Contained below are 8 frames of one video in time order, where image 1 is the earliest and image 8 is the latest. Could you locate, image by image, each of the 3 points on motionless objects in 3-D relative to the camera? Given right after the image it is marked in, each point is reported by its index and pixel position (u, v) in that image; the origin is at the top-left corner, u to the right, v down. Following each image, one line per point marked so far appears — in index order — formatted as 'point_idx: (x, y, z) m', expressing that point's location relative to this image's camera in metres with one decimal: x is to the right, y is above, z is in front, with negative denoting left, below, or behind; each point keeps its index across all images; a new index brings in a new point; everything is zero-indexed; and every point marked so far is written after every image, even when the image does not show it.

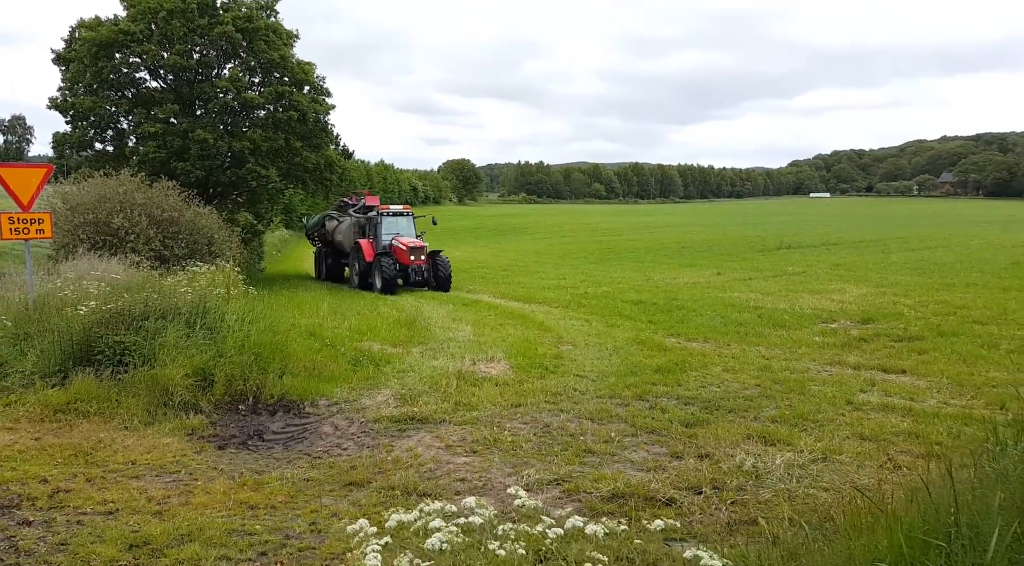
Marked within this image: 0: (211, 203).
0: (-5.9, +1.6, +18.1) m
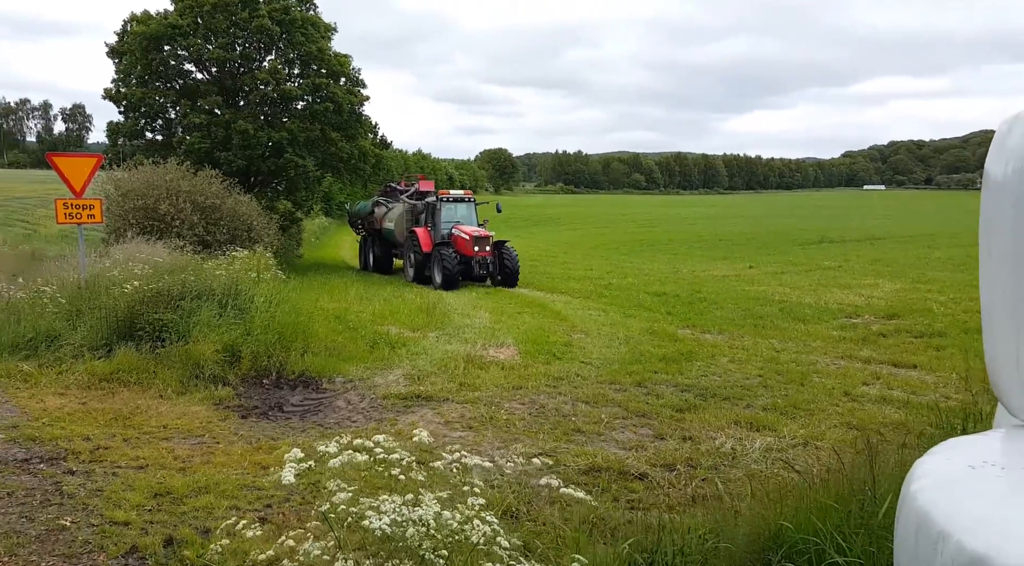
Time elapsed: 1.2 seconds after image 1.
0: (-5.3, +1.9, +19.0) m
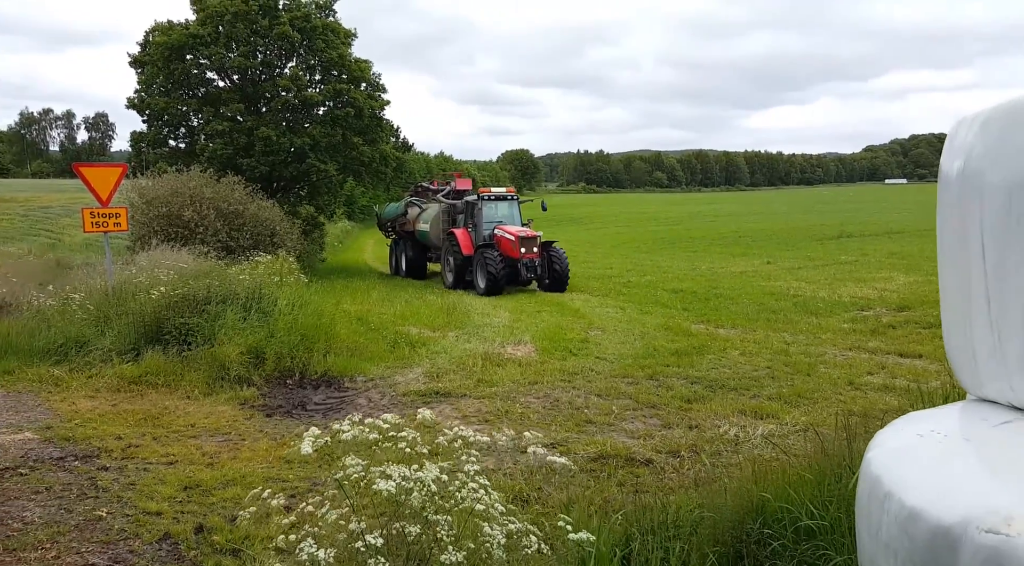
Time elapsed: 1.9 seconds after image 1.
0: (-5.0, +1.8, +19.3) m
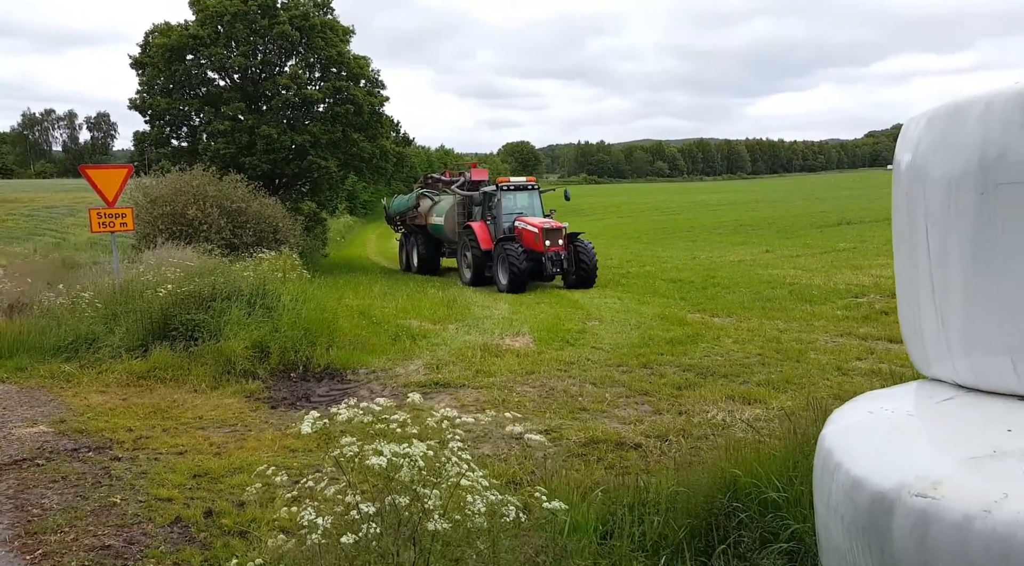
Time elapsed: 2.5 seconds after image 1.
0: (-5.0, +1.9, +19.6) m
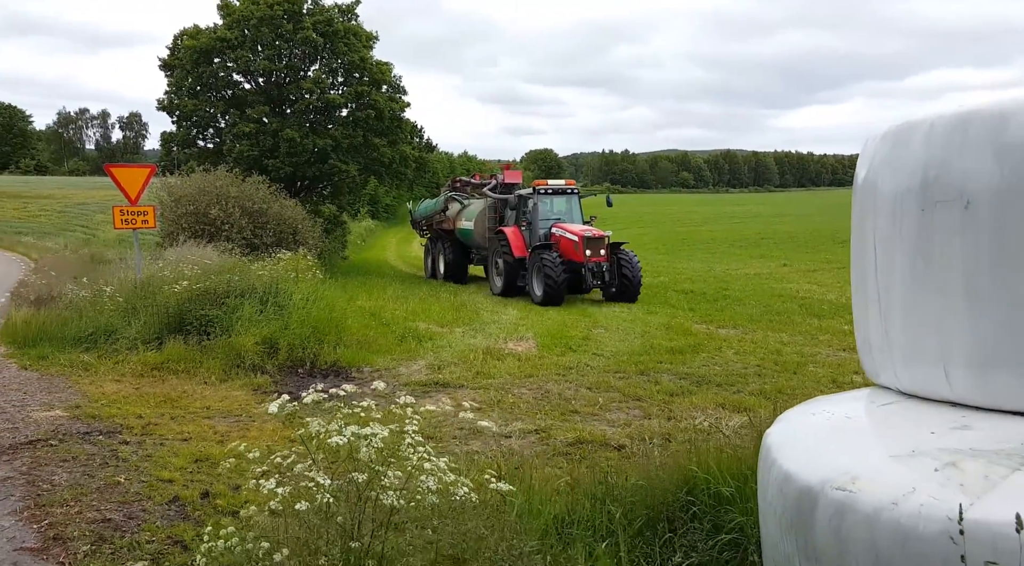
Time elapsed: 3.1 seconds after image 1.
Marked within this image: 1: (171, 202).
0: (-4.6, +1.9, +20.0) m
1: (-5.6, +1.3, +15.3) m
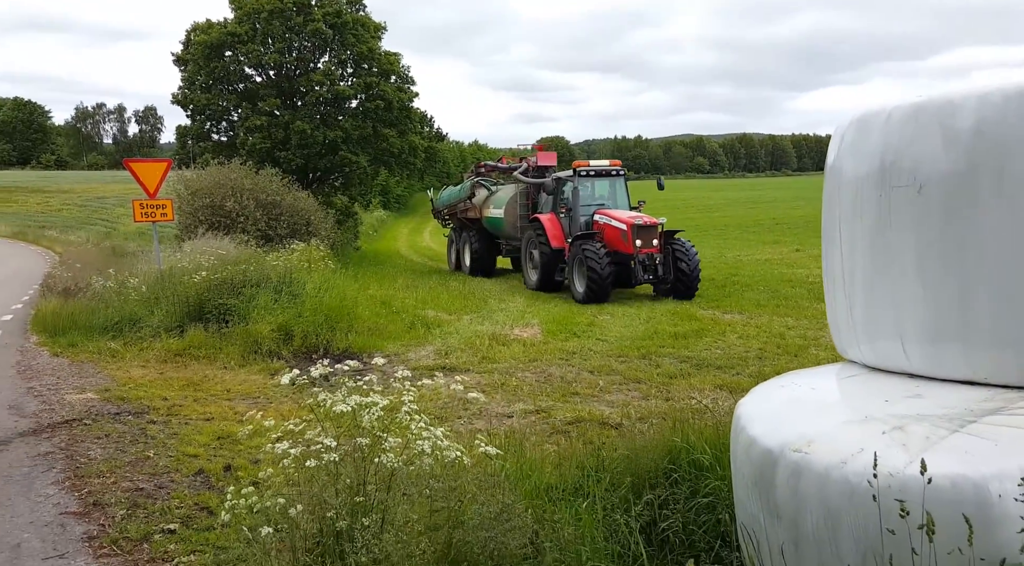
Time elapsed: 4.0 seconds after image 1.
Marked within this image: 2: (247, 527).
0: (-4.4, +2.1, +20.5) m
1: (-5.5, +1.5, +15.8) m
2: (-1.1, -1.0, +3.8) m
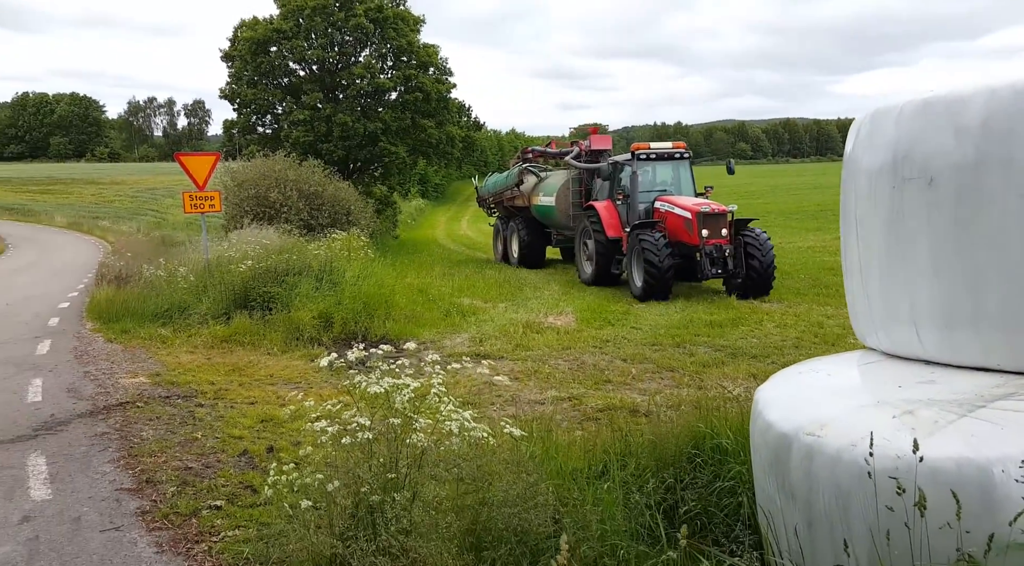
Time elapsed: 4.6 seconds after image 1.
0: (-3.6, +2.4, +20.8) m
1: (-4.9, +1.7, +16.2) m
2: (-1.0, -1.0, +4.1) m
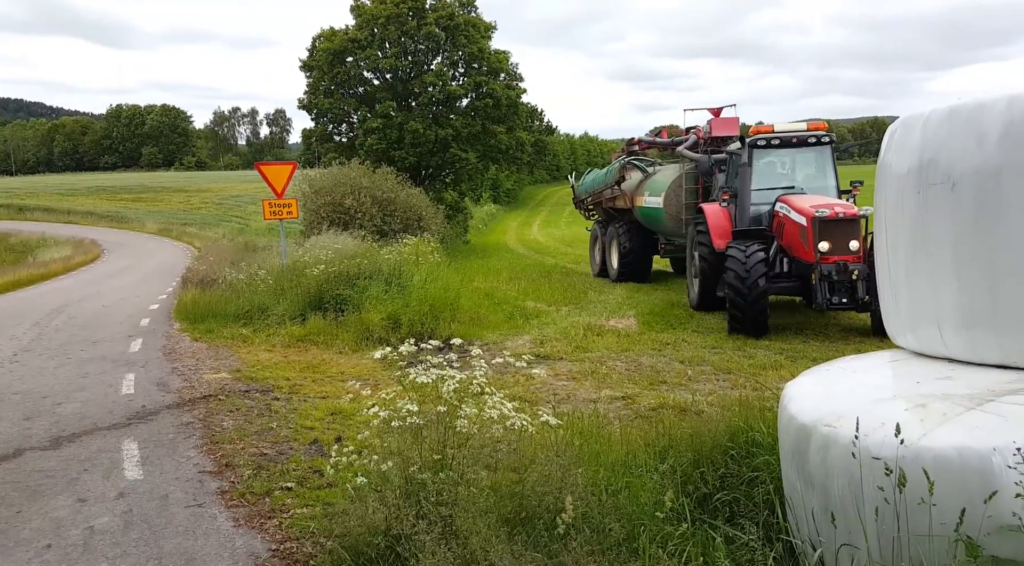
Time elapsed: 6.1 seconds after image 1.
0: (-2.1, +2.3, +21.4) m
1: (-3.7, +1.6, +16.9) m
2: (-0.8, -1.0, +4.5) m
